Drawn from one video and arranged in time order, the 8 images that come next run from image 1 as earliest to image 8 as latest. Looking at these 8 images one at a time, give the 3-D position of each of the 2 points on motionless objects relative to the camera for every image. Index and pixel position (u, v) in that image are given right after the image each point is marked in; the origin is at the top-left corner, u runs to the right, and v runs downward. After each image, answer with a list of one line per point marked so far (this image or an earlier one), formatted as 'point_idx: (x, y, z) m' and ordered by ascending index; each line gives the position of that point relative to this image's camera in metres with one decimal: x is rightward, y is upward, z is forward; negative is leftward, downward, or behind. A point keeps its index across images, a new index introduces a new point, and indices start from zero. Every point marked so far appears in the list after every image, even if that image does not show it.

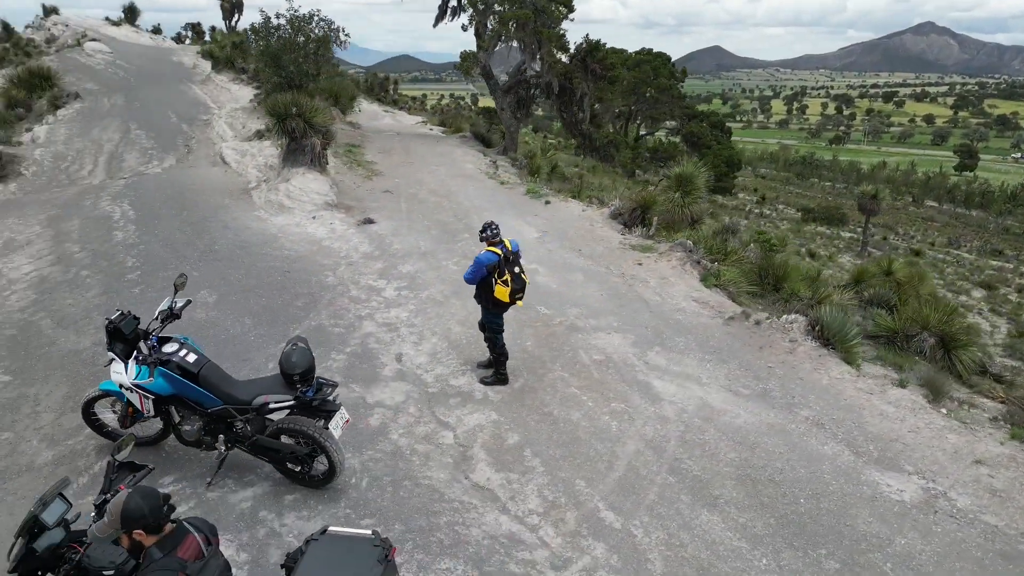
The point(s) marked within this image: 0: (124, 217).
0: (-4.3, +0.8, +8.1) m
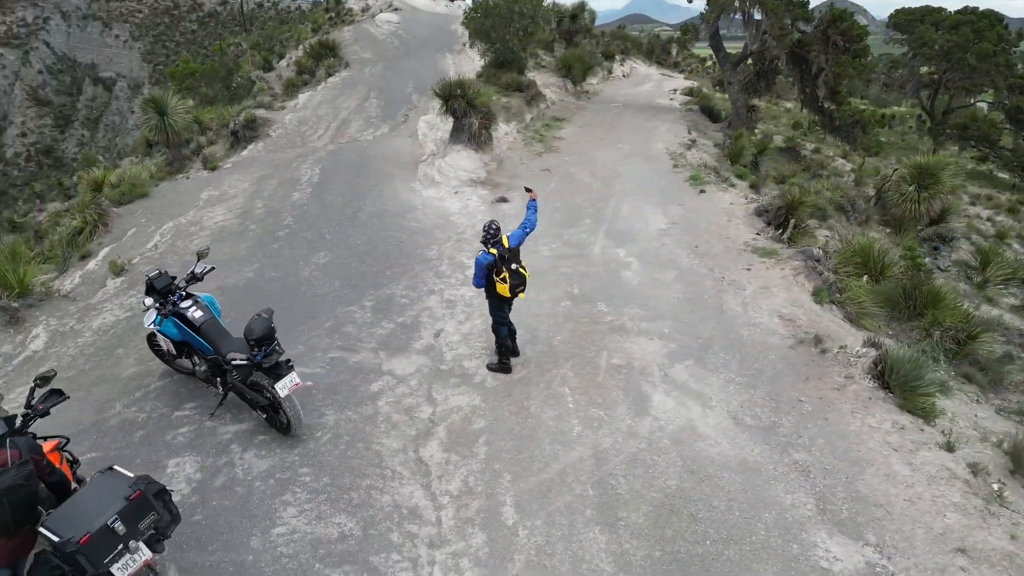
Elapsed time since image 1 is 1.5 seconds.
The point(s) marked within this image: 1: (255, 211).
0: (-2.7, +1.4, +9.6) m
1: (-3.0, +0.9, +8.6) m
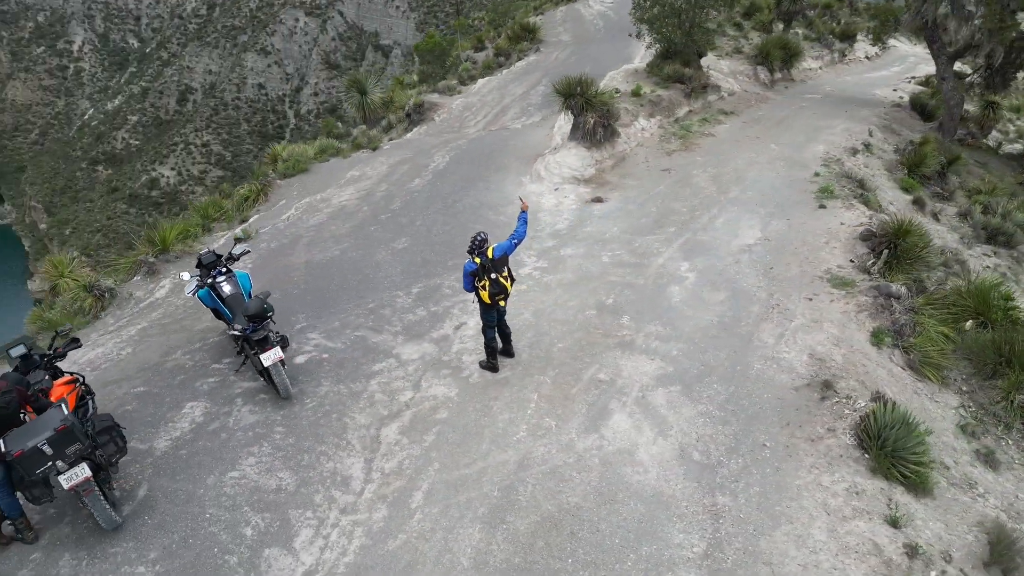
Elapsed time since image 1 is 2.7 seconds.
0: (-1.1, +1.7, +10.6) m
1: (-1.8, +1.2, +9.7) m
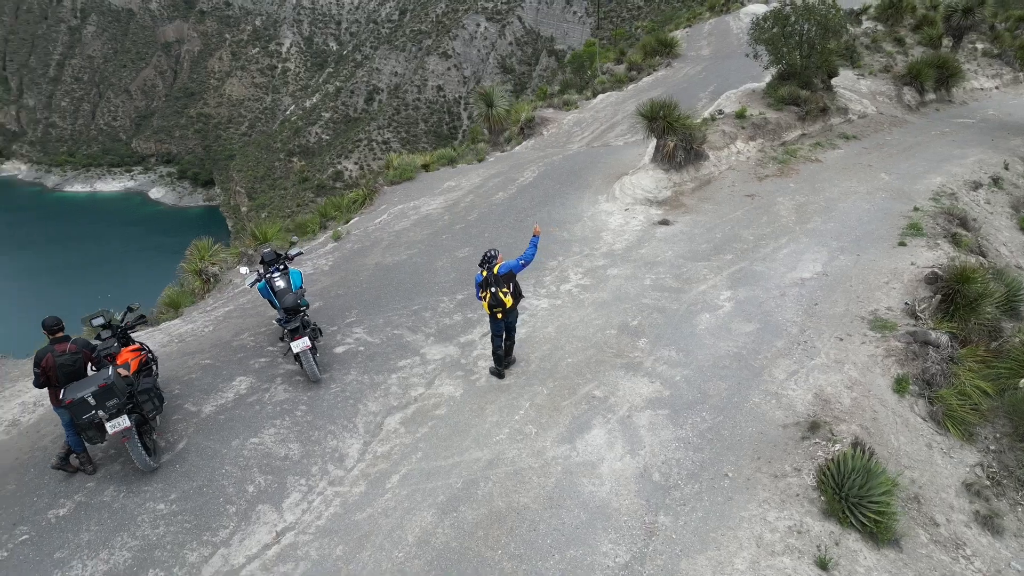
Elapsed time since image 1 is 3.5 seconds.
0: (+0.1, +1.6, +11.2) m
1: (-0.7, +1.2, +10.5) m
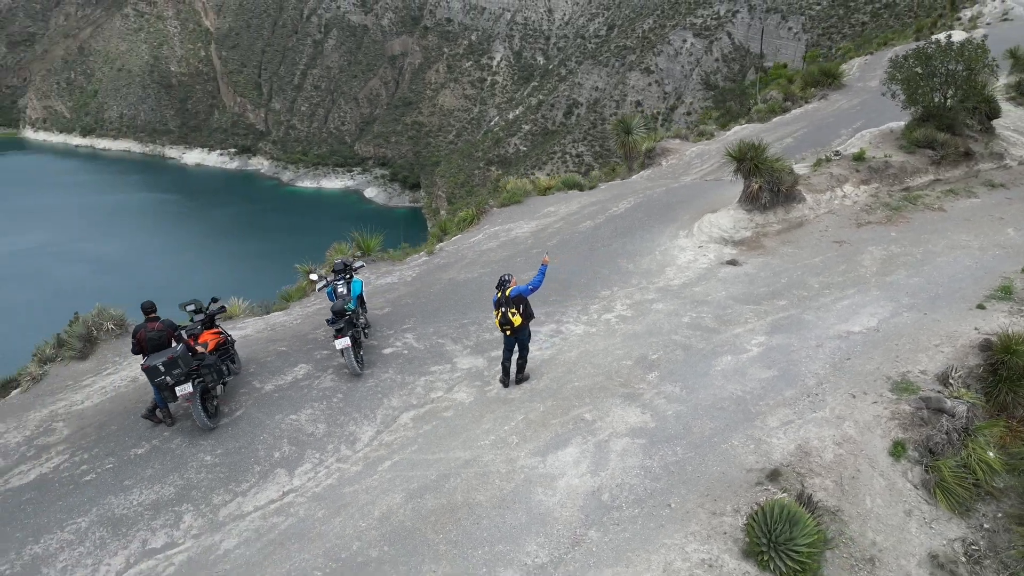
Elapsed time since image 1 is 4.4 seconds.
0: (+1.6, +1.2, +11.8) m
1: (+0.6, +0.9, +11.3) m
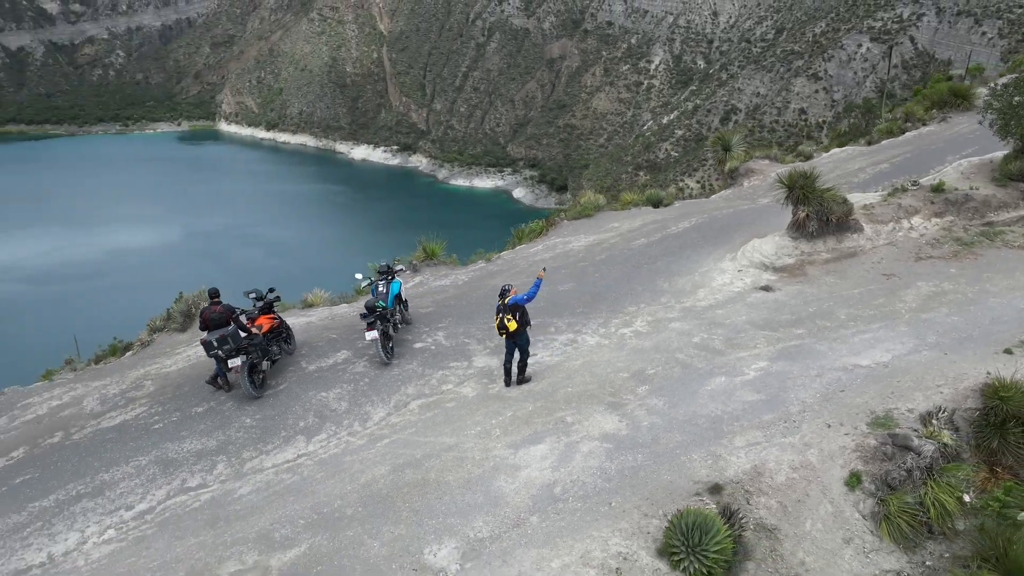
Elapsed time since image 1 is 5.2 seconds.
0: (+2.6, +0.9, +12.2) m
1: (+1.5, +0.7, +11.9) m
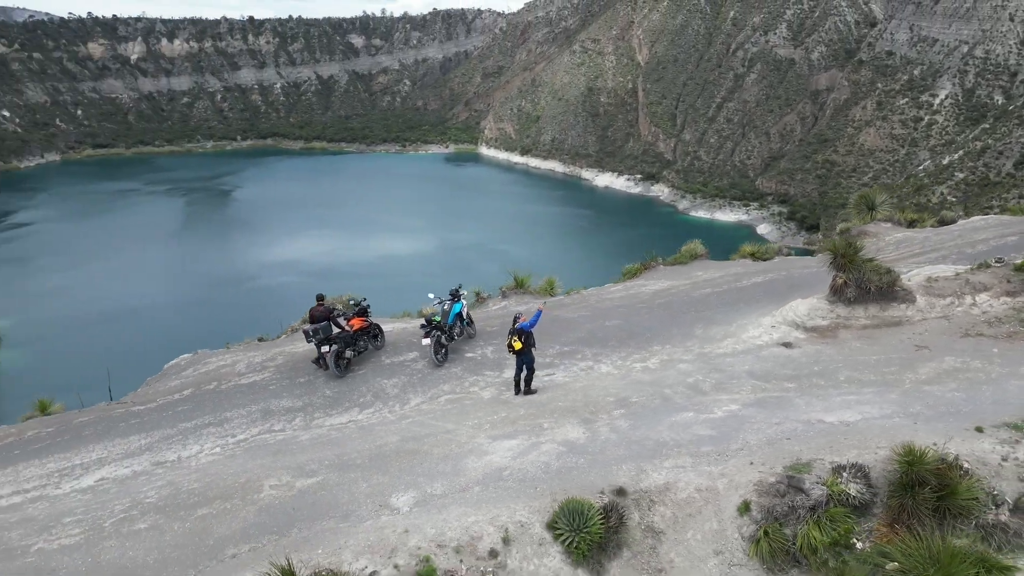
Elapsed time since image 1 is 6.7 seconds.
0: (+4.1, +0.1, +13.2) m
1: (+2.9, 0.0, +13.3) m
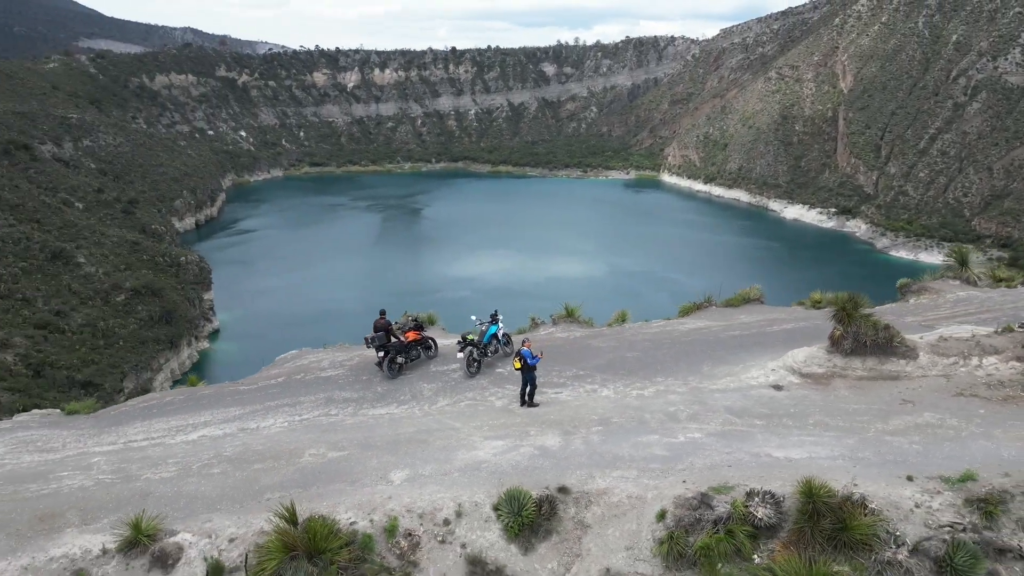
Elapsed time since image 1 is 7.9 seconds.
0: (+4.9, -0.8, +14.1) m
1: (+3.8, -0.8, +14.5) m
